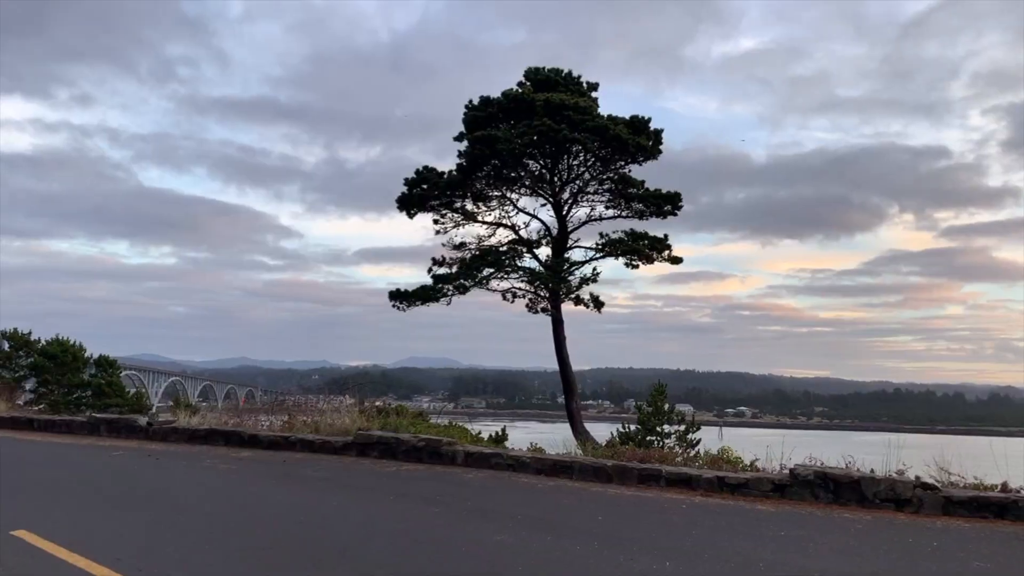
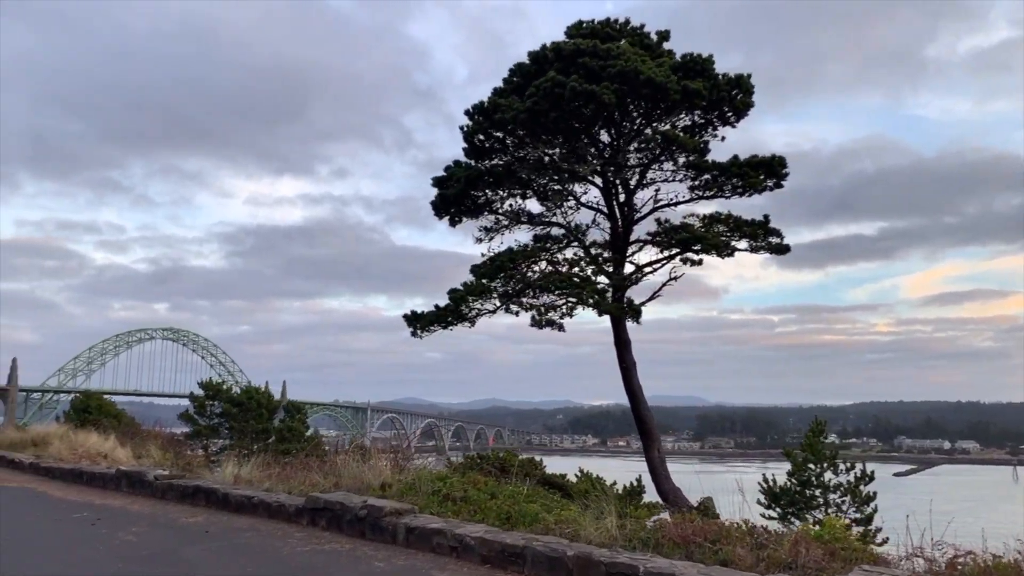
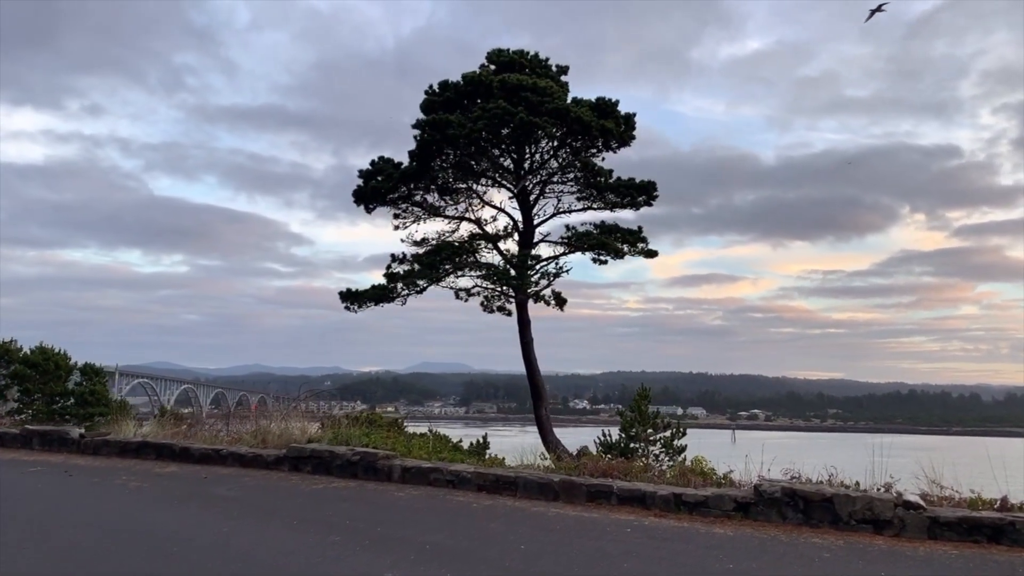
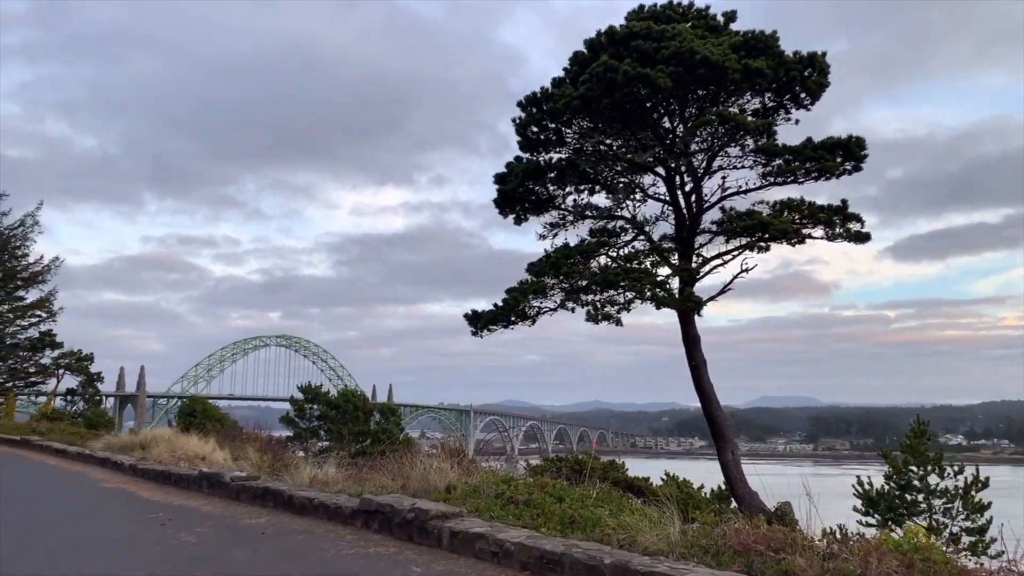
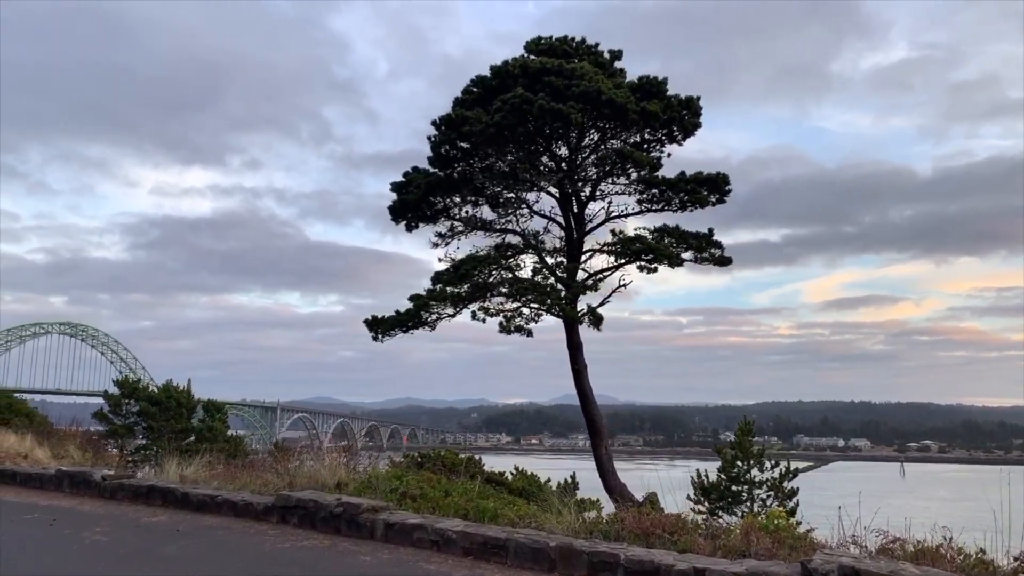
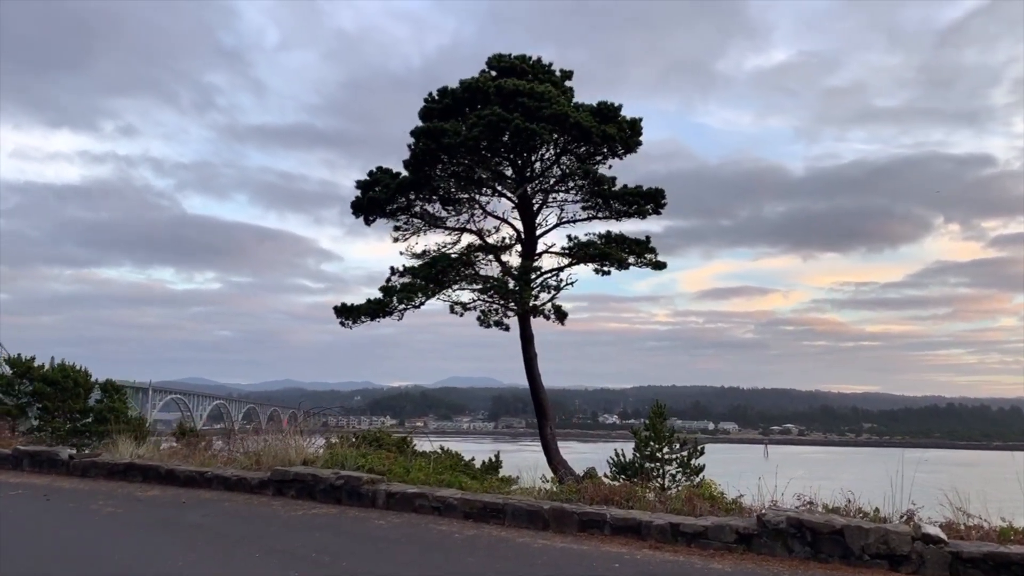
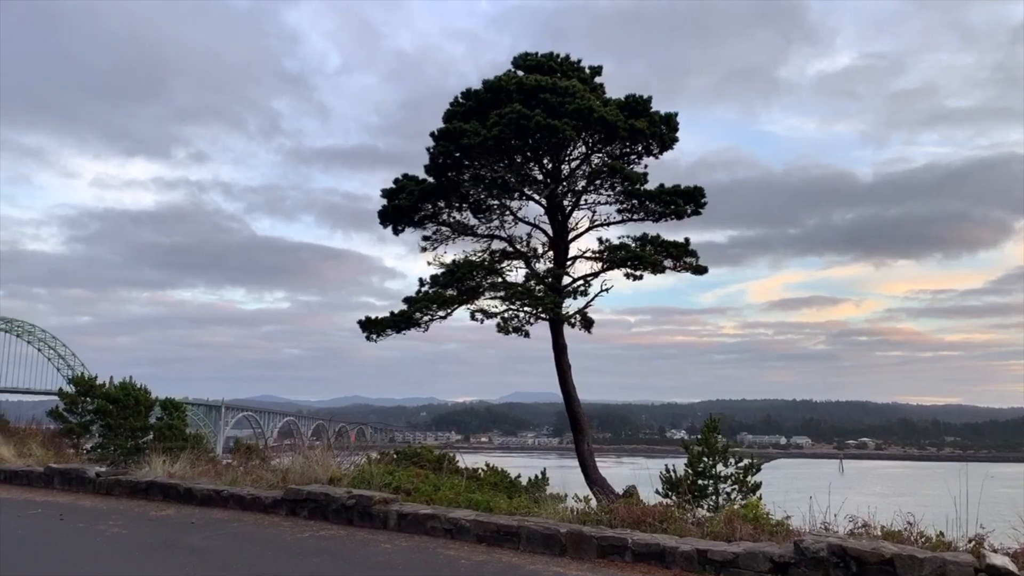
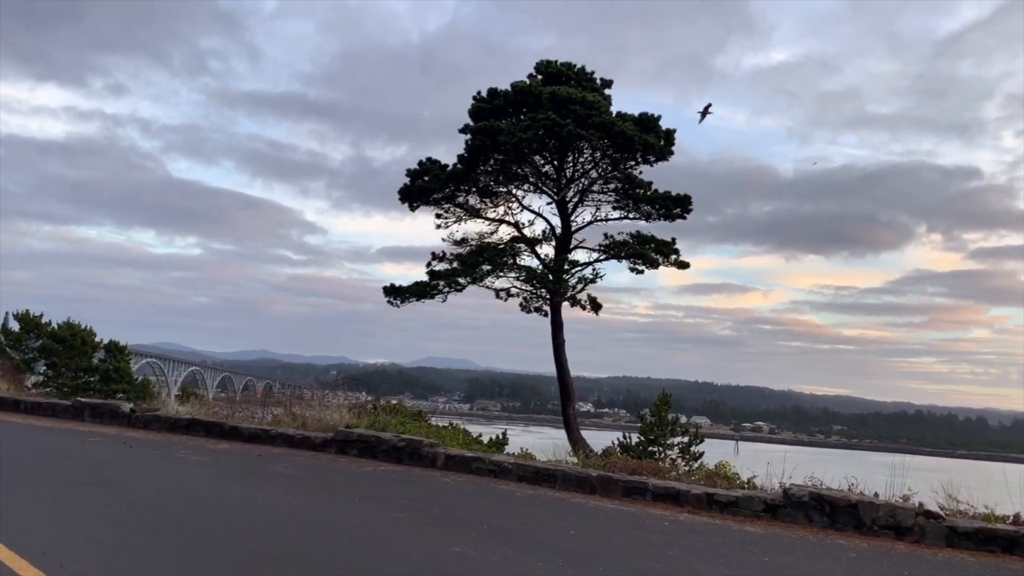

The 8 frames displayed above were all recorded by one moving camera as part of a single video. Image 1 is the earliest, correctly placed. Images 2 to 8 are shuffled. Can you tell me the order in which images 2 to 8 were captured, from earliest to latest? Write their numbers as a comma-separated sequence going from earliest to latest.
8, 3, 6, 7, 5, 2, 4
